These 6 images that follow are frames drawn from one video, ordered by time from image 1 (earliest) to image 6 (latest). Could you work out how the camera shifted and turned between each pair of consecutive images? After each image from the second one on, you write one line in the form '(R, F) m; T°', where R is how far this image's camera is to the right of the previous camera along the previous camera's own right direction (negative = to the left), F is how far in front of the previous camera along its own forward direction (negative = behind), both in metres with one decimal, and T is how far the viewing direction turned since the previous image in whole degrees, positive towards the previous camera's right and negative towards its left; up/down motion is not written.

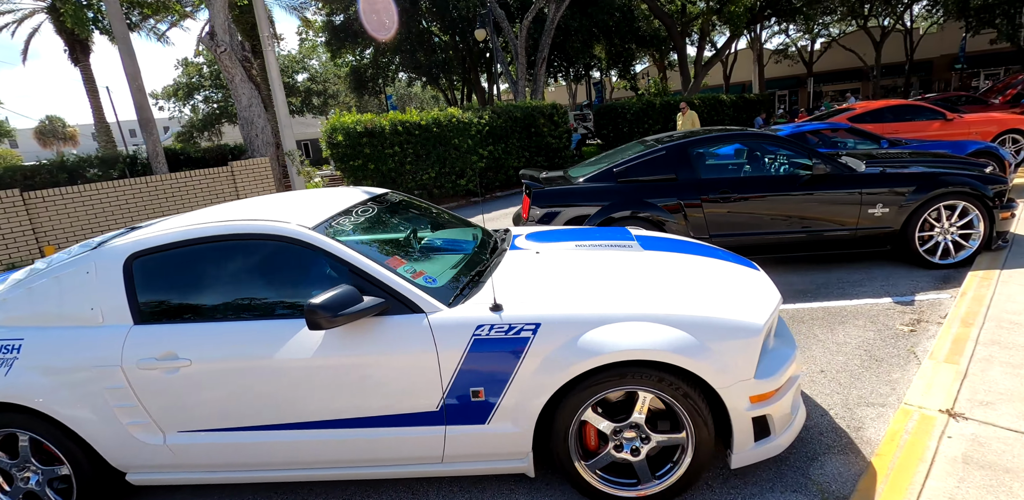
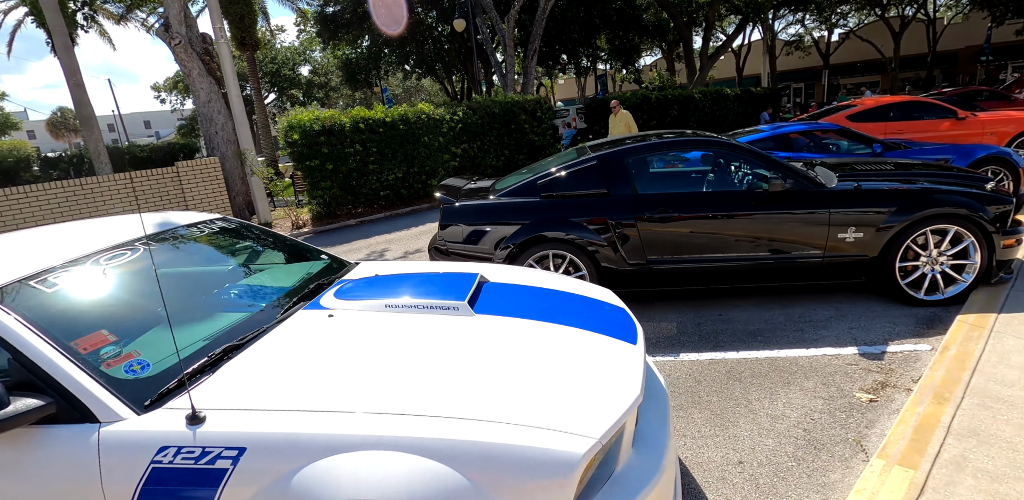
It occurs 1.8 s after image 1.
(+0.9, +0.8) m; -2°
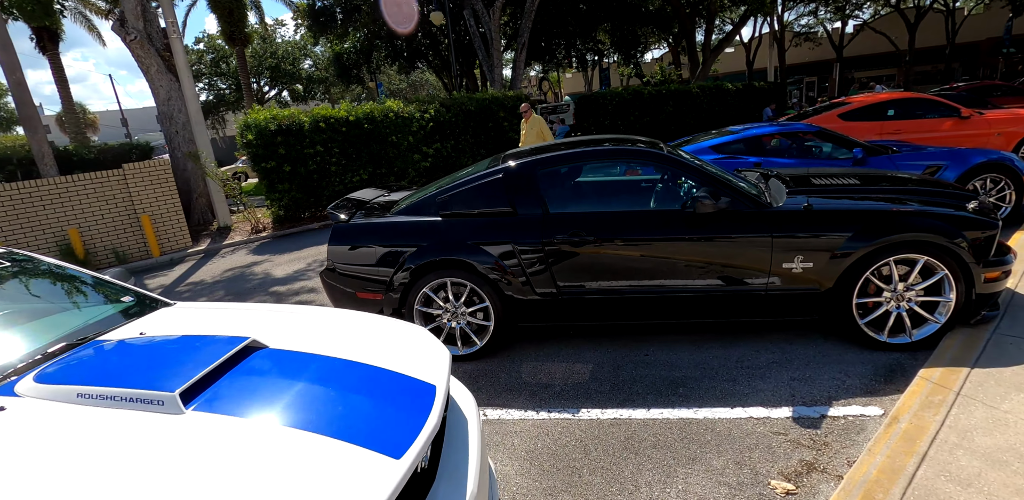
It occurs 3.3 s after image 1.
(+0.9, +0.6) m; -2°
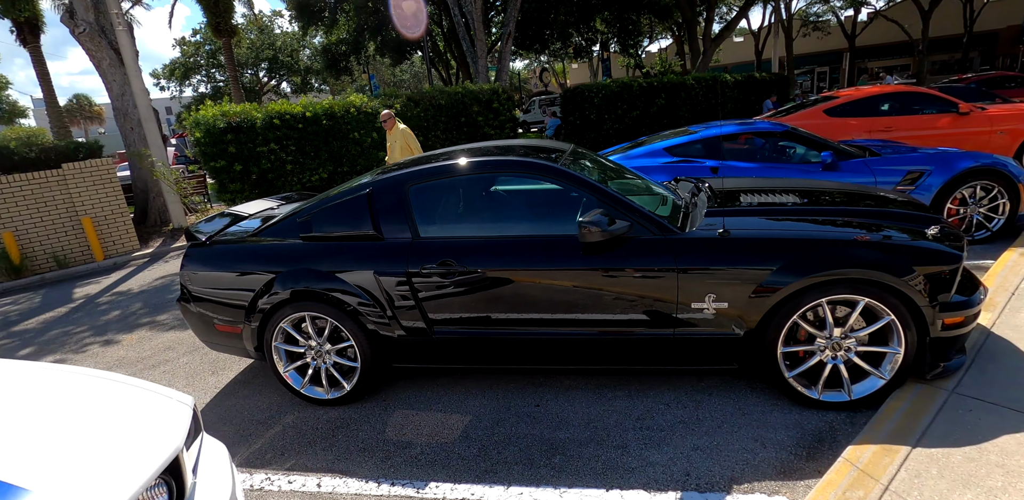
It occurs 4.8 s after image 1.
(+0.9, +0.6) m; -1°
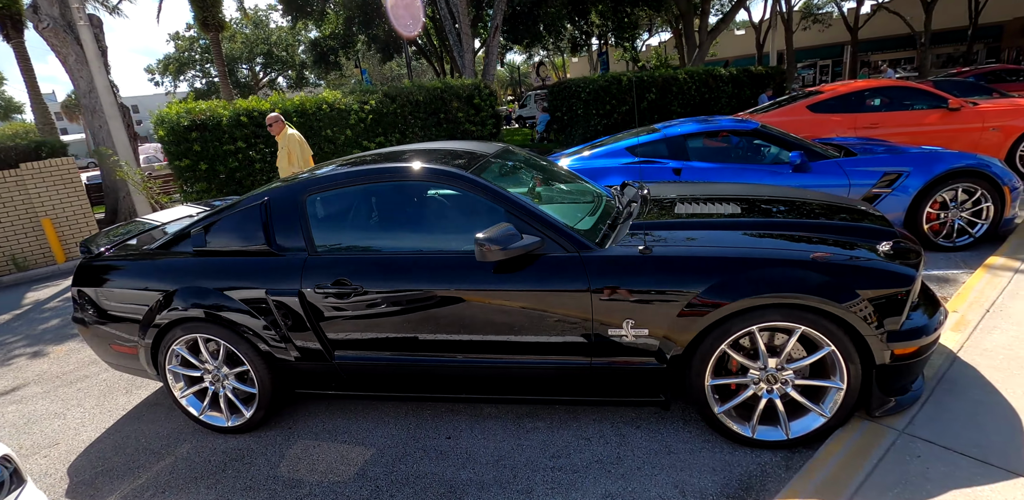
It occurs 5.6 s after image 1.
(+0.5, +0.3) m; 0°
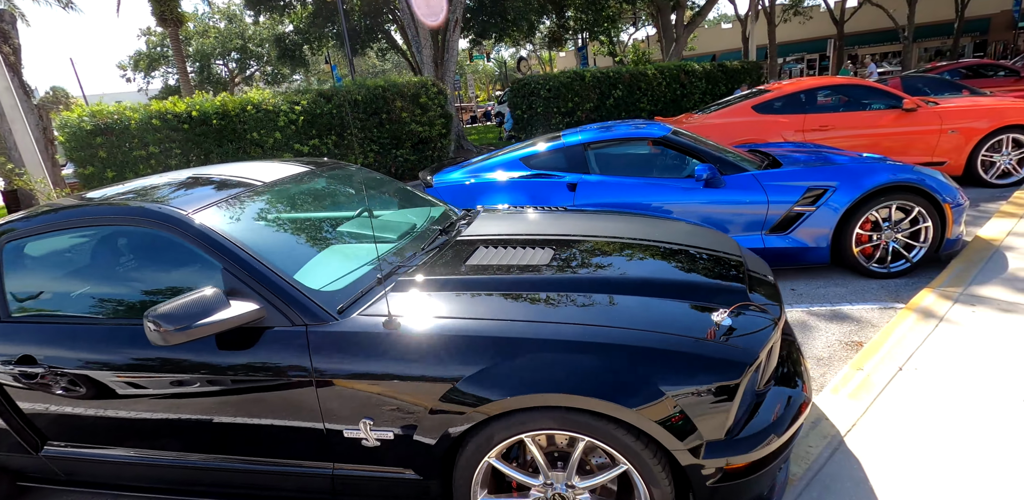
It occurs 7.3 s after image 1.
(+1.0, +0.6) m; 0°
